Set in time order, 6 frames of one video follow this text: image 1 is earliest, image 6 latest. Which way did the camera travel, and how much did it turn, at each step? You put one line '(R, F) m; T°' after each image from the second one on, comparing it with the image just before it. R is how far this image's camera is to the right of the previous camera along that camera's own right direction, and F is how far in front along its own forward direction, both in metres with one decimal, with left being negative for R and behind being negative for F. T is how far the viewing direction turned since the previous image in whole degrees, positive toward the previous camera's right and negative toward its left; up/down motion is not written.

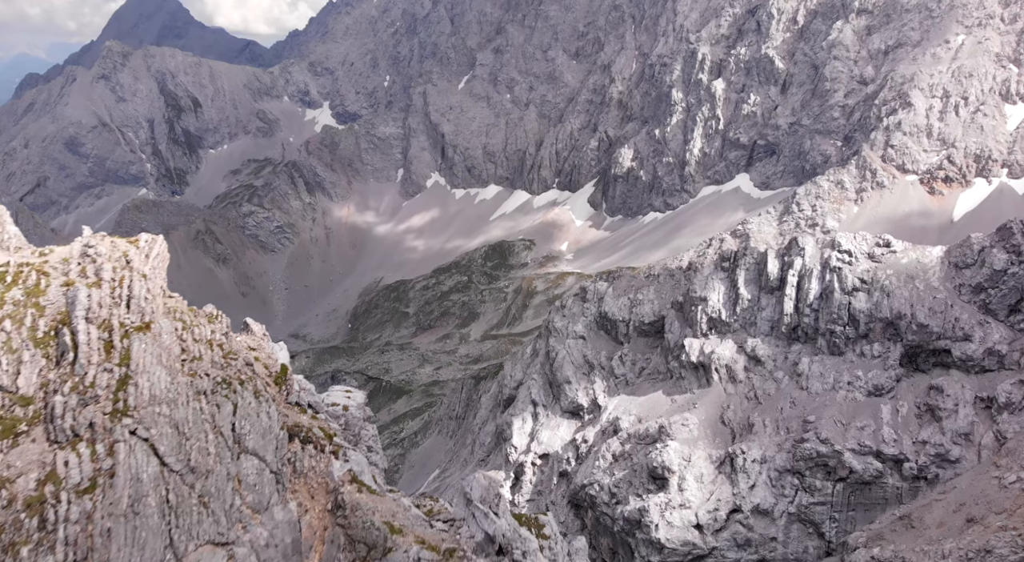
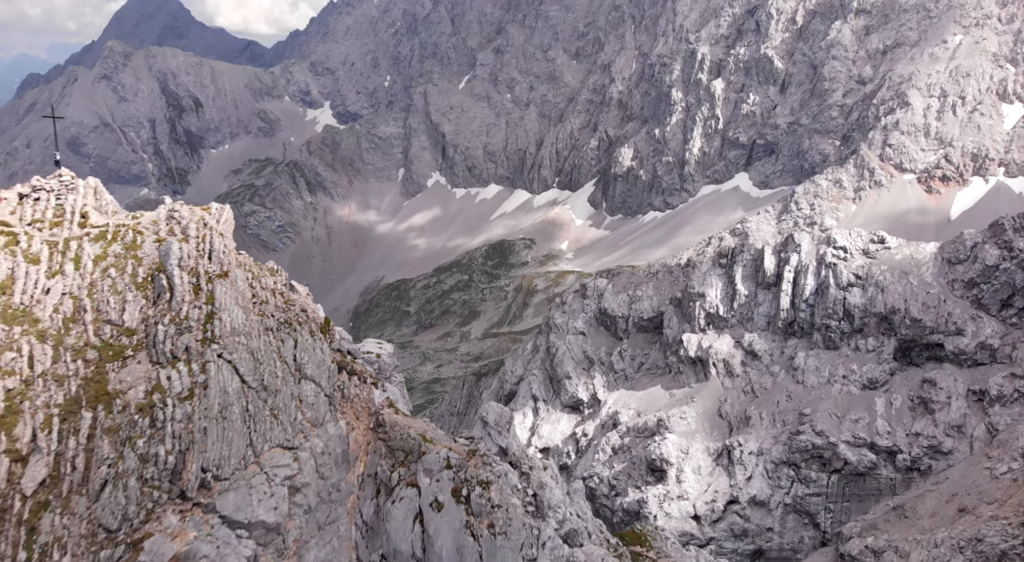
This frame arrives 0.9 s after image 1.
(-0.1, -1.6) m; 0°
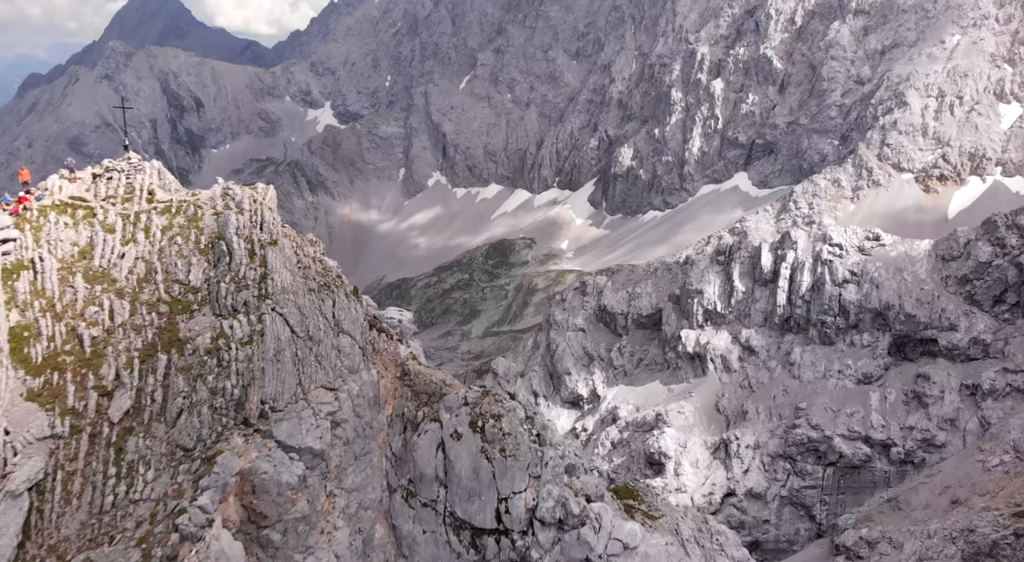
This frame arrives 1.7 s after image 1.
(-0.1, -1.5) m; 0°
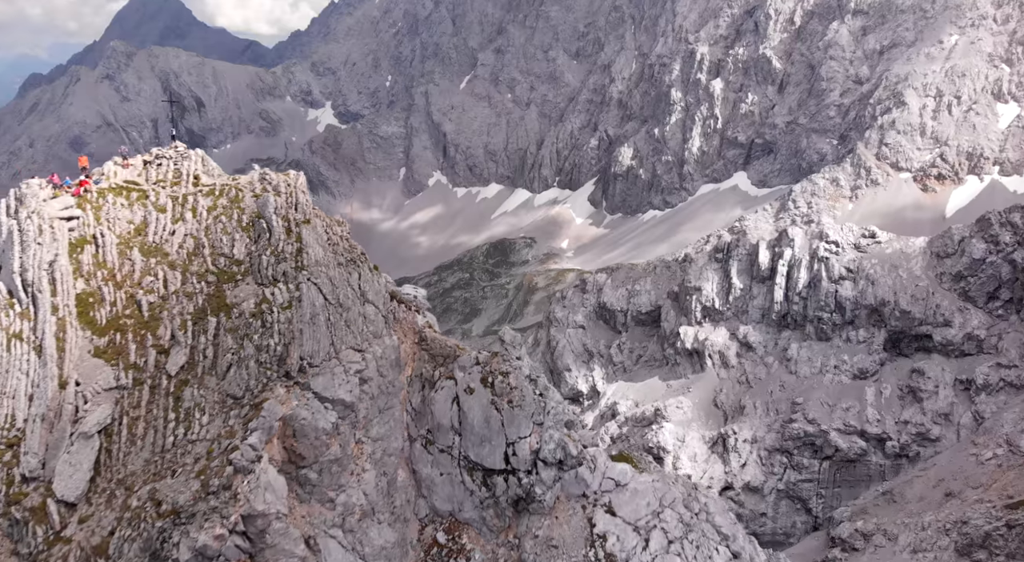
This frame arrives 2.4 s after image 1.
(-0.1, -1.3) m; 0°
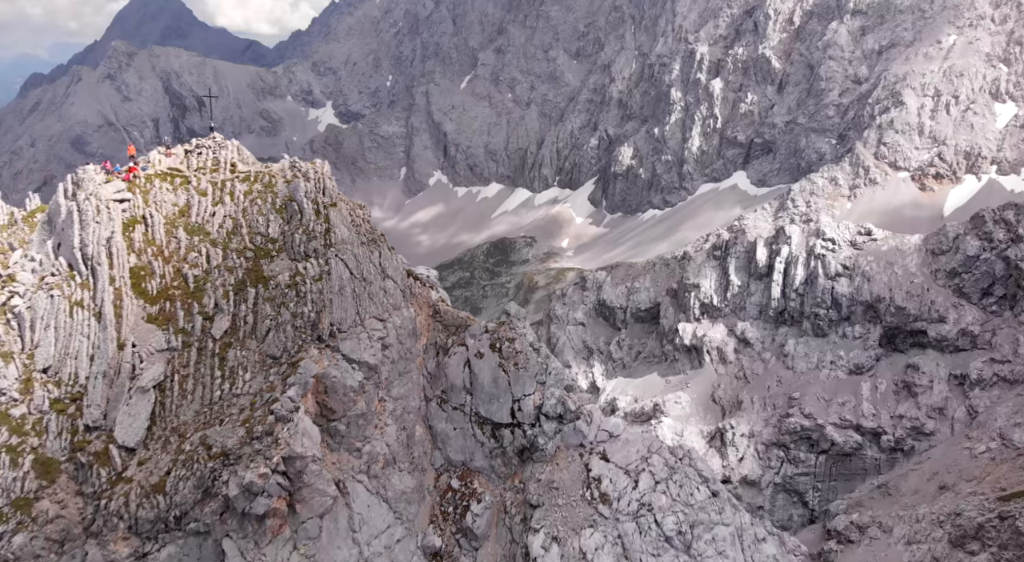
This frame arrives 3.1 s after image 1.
(-0.1, -1.3) m; 0°
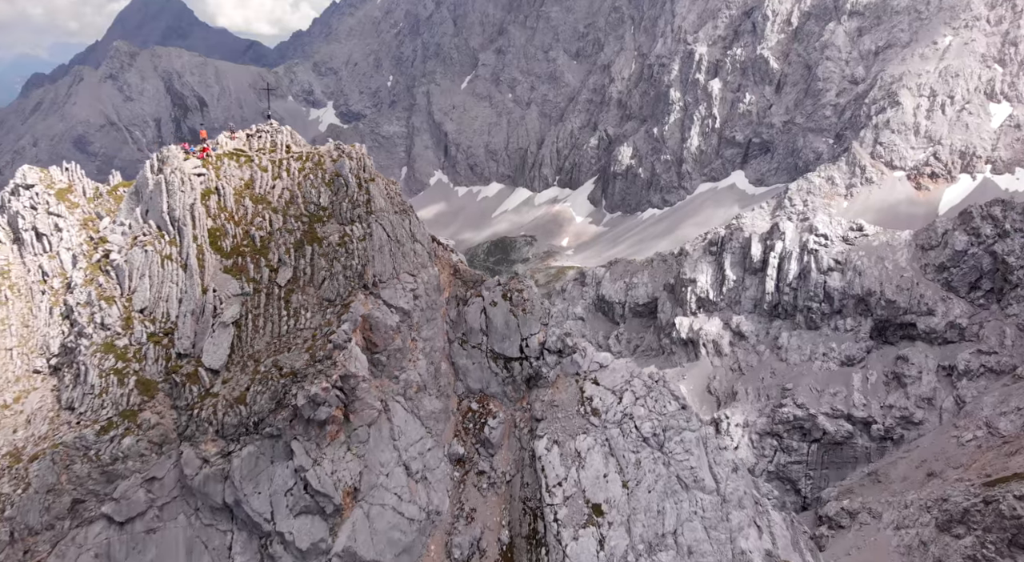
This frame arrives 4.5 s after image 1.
(-0.2, -2.6) m; 0°
